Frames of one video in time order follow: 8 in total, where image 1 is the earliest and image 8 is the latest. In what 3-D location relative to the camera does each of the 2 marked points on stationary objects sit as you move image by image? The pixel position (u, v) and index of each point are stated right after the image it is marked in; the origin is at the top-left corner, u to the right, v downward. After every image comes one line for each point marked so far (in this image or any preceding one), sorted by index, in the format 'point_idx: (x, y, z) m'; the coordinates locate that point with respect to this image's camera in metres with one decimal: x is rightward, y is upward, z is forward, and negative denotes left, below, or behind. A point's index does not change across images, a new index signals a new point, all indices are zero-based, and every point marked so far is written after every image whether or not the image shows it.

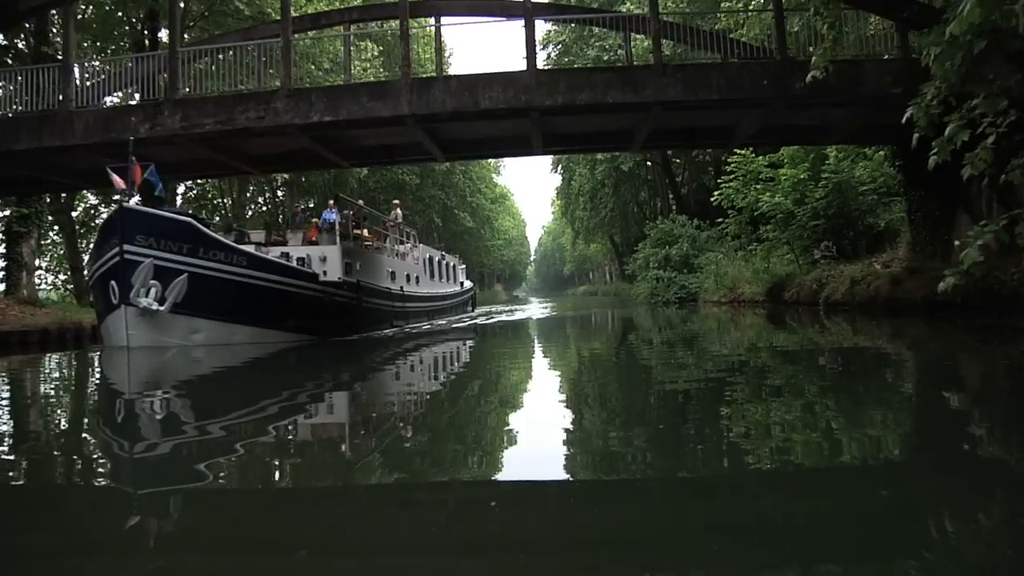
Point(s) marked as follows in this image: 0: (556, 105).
0: (+0.7, +2.8, +10.4) m
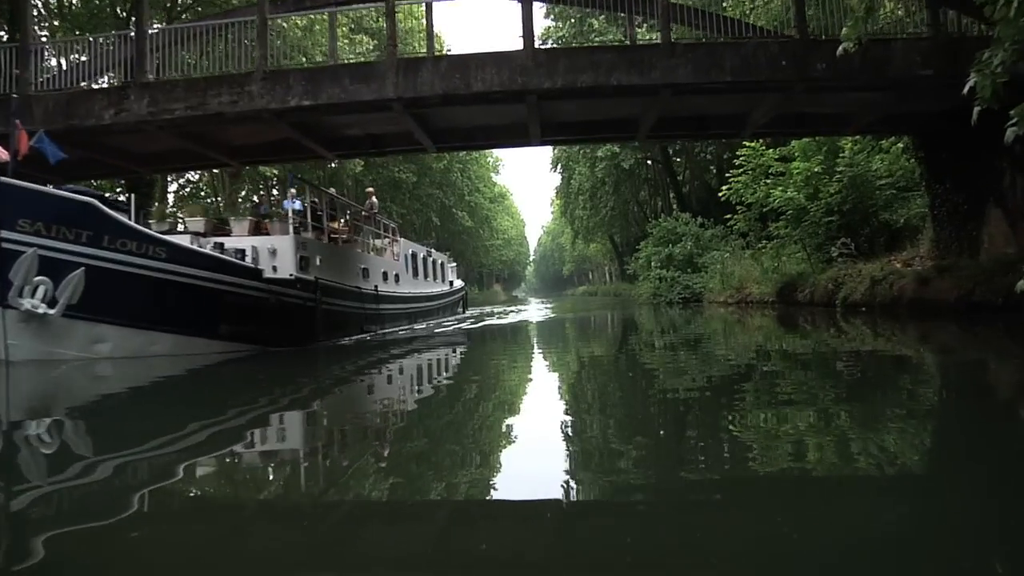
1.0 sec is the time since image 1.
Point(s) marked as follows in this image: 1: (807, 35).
0: (+0.6, +2.8, +9.6) m
1: (+4.1, +3.5, +9.6) m
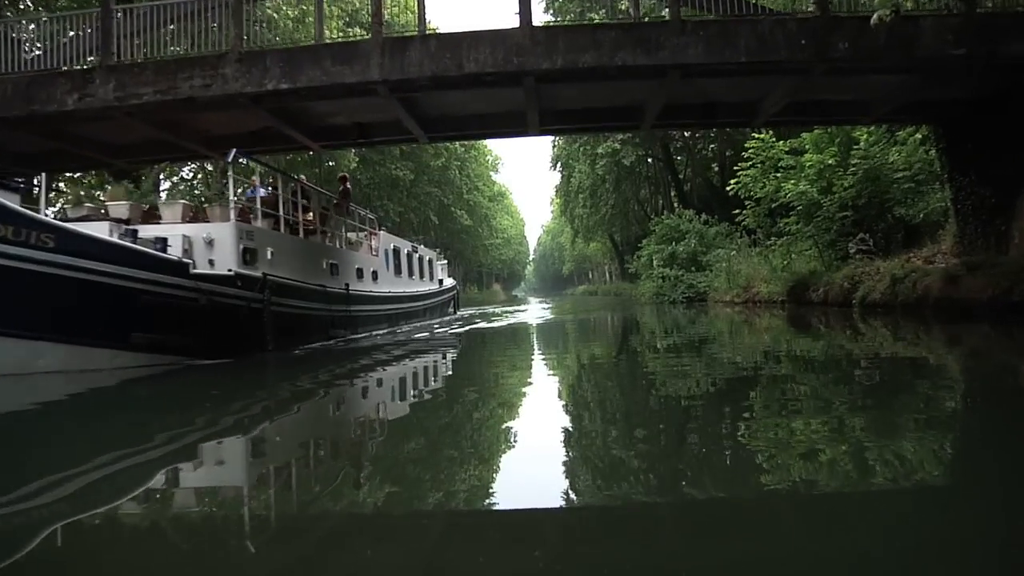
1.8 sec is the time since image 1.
0: (+0.6, +2.8, +8.8) m
1: (+4.0, +3.5, +8.8) m
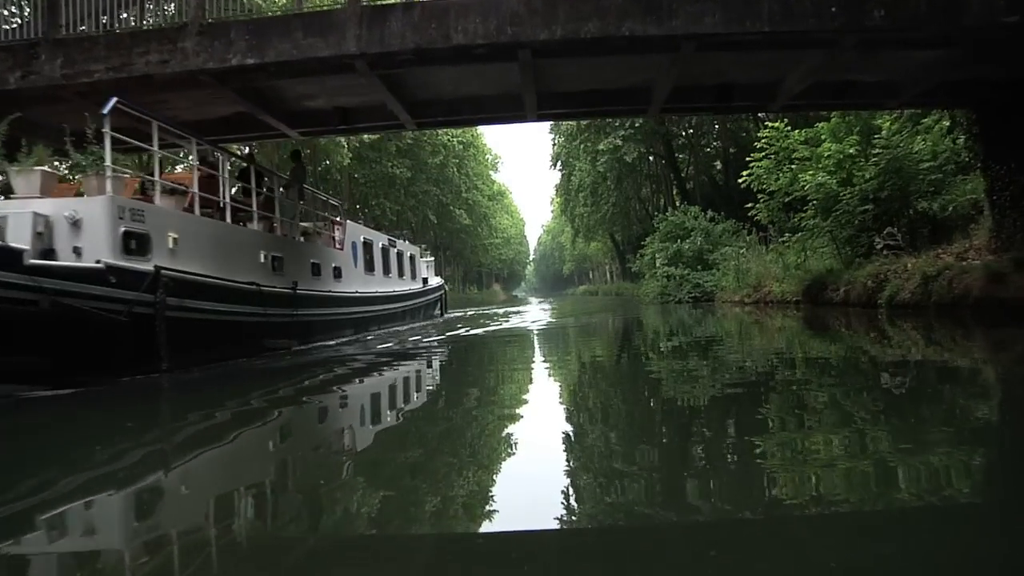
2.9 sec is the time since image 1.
0: (+0.5, +2.8, +7.8) m
1: (+4.0, +3.5, +7.8) m
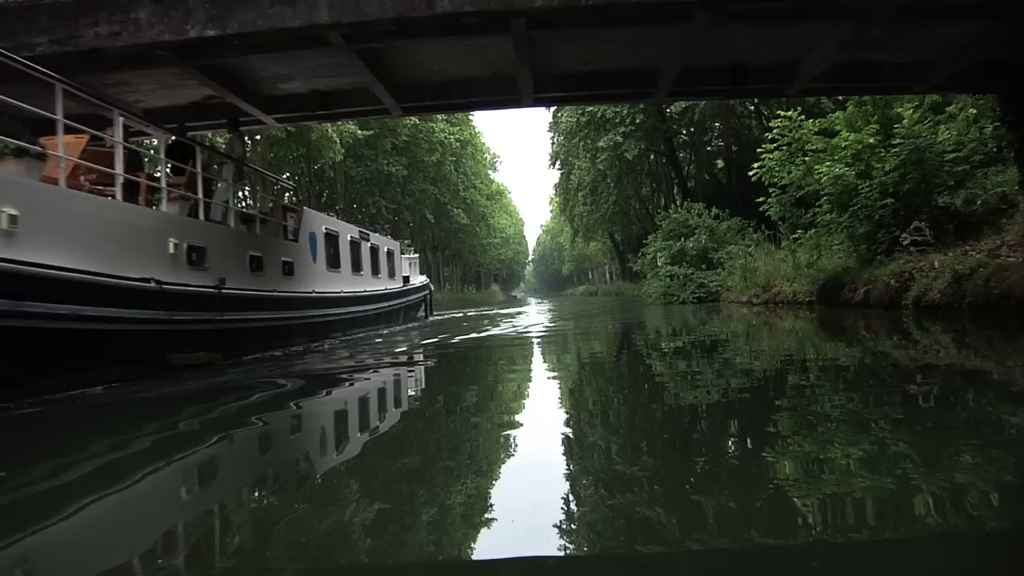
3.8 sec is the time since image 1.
0: (+0.4, +2.8, +7.0) m
1: (+3.9, +3.5, +7.0) m
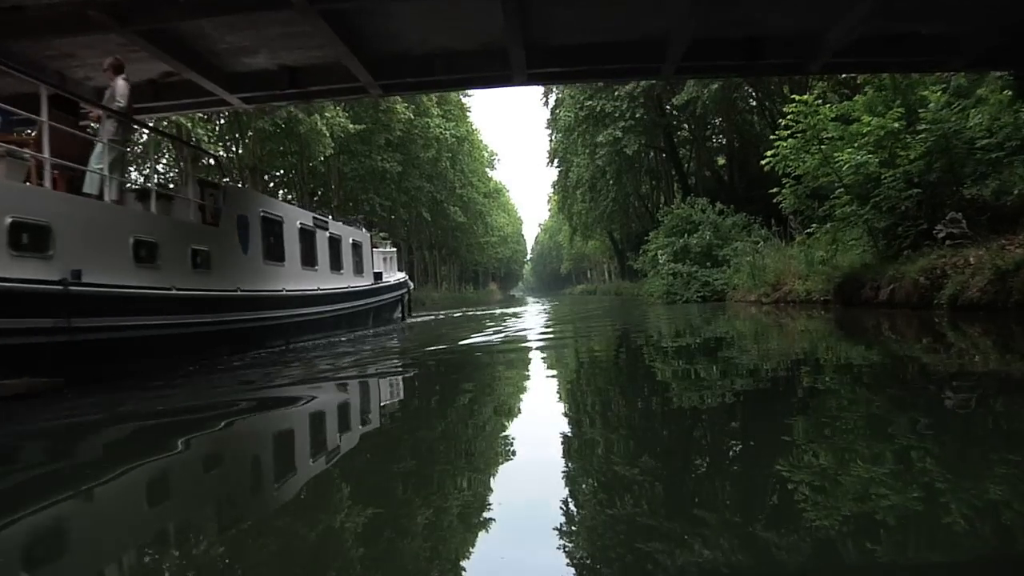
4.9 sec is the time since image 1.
0: (+0.3, +2.8, +6.0) m
1: (+3.8, +3.6, +6.0) m
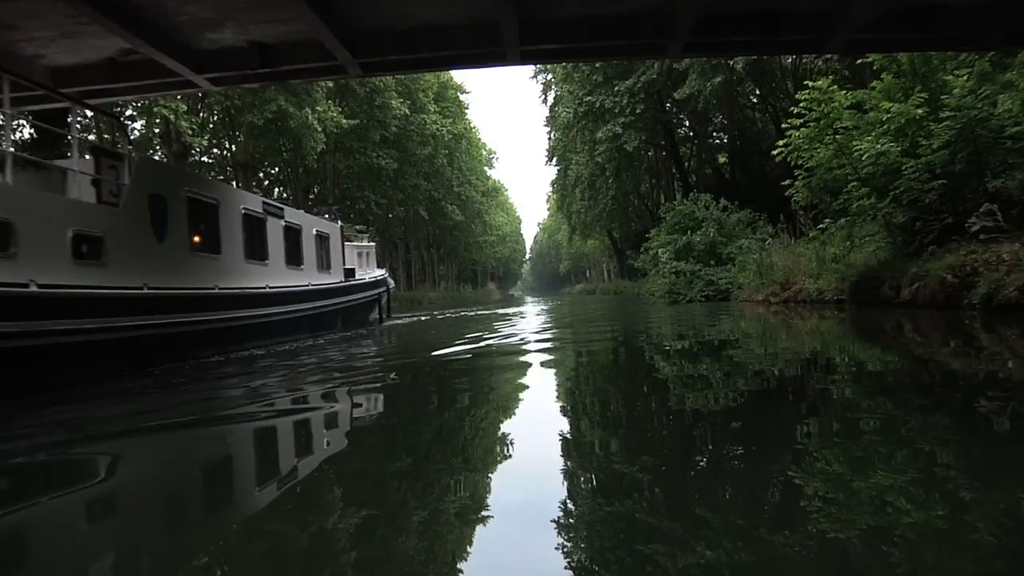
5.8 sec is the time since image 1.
0: (+0.2, +2.8, +5.2) m
1: (+3.7, +3.6, +5.2) m
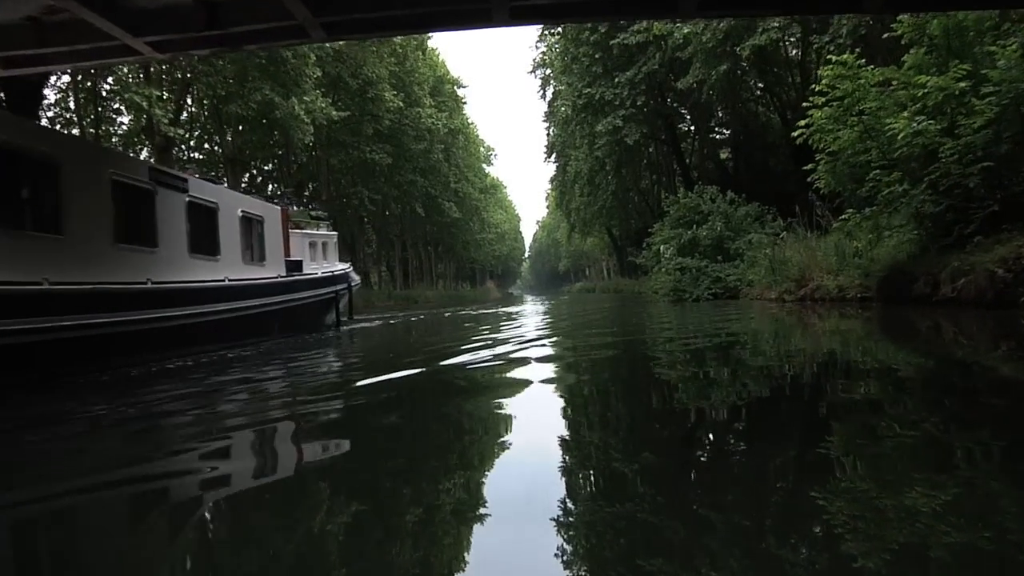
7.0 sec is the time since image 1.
0: (+0.1, +2.9, +4.1) m
1: (+3.6, +3.6, +4.1) m
